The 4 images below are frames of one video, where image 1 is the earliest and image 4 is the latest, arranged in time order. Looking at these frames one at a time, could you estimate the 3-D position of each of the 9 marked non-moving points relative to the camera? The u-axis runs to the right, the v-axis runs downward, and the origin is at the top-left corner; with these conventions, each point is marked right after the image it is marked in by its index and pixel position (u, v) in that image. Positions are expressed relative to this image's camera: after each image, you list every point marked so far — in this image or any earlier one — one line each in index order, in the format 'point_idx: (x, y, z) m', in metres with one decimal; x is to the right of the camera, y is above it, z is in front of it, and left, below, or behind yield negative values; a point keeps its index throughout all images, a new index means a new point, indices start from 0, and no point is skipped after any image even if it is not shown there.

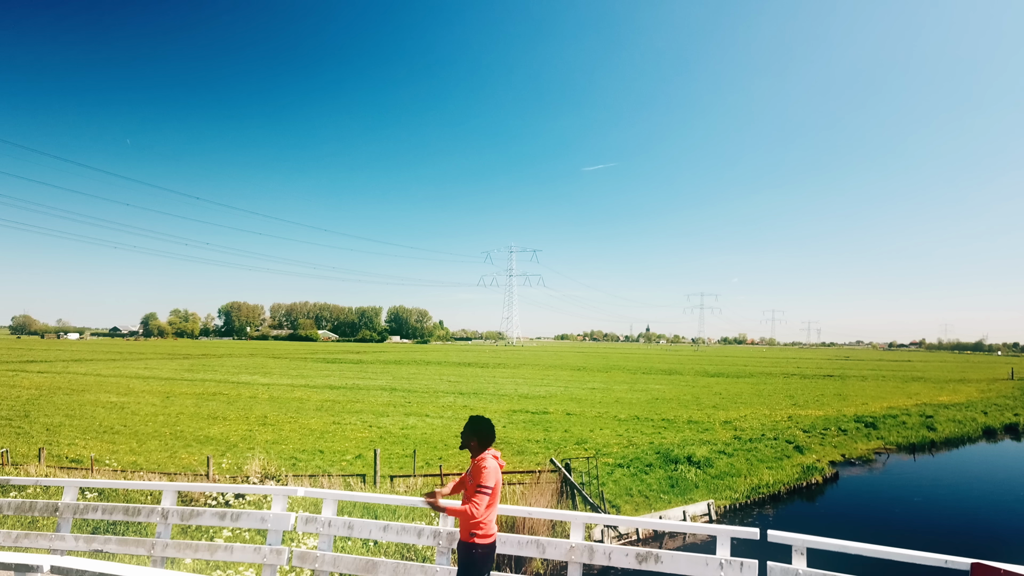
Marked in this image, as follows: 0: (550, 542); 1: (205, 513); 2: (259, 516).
0: (+0.5, -3.1, +6.1) m
1: (-4.4, -3.2, +7.1) m
2: (-3.5, -3.2, +6.9) m
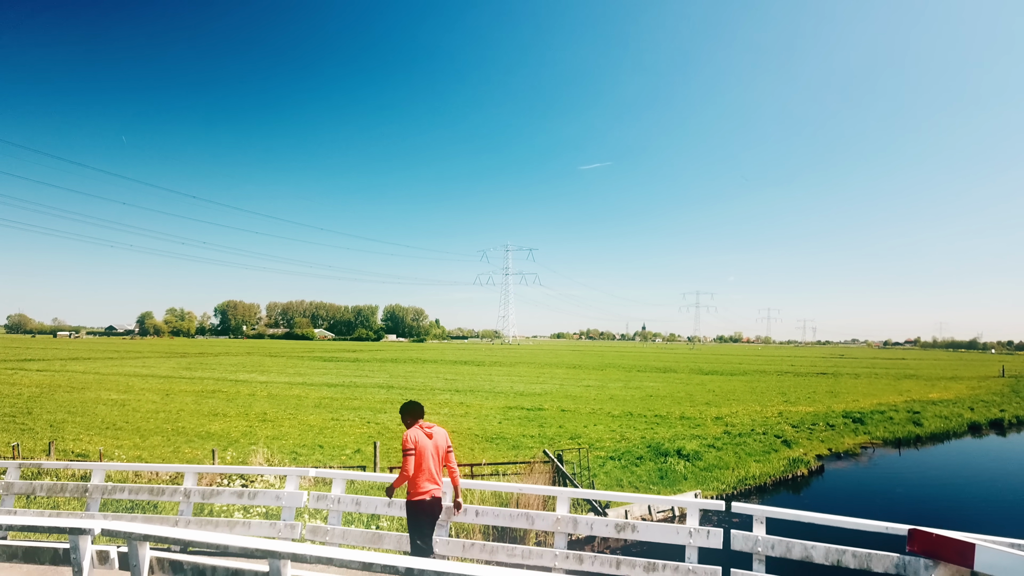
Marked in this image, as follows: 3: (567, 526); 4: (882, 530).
0: (+0.3, -3.1, +6.8) m
1: (-4.5, -3.2, +7.7) m
2: (-3.6, -3.2, +7.5) m
3: (+0.8, -3.2, +6.7) m
4: (+4.6, -3.0, +6.1) m
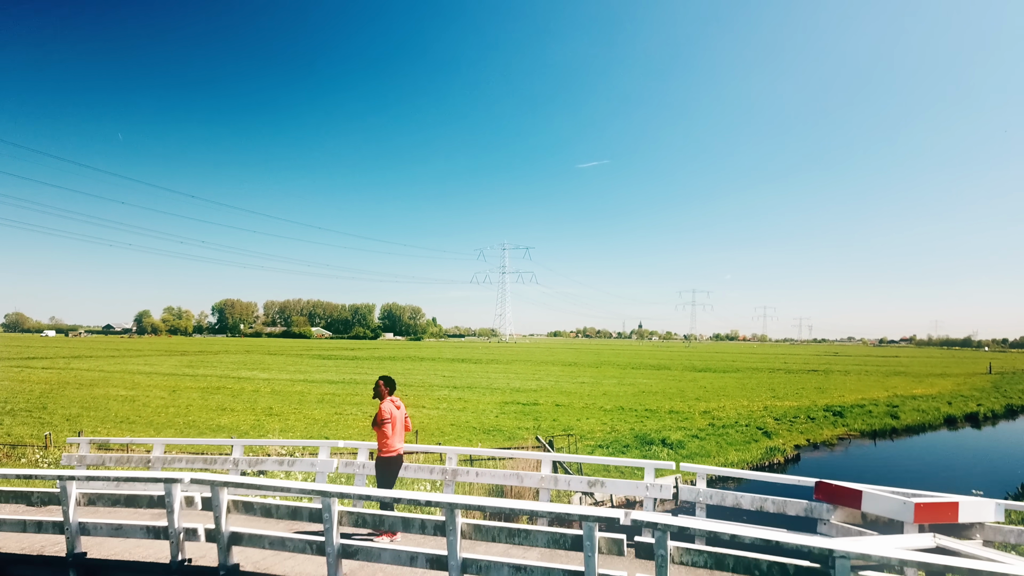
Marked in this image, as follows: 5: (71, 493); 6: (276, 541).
0: (+0.2, -3.2, +8.4) m
1: (-4.7, -3.3, +9.3) m
2: (-3.7, -3.2, +9.1) m
3: (+0.6, -3.3, +8.3) m
4: (+4.5, -3.1, +7.8) m
5: (-6.5, -3.0, +7.3) m
6: (-3.2, -3.5, +6.7) m
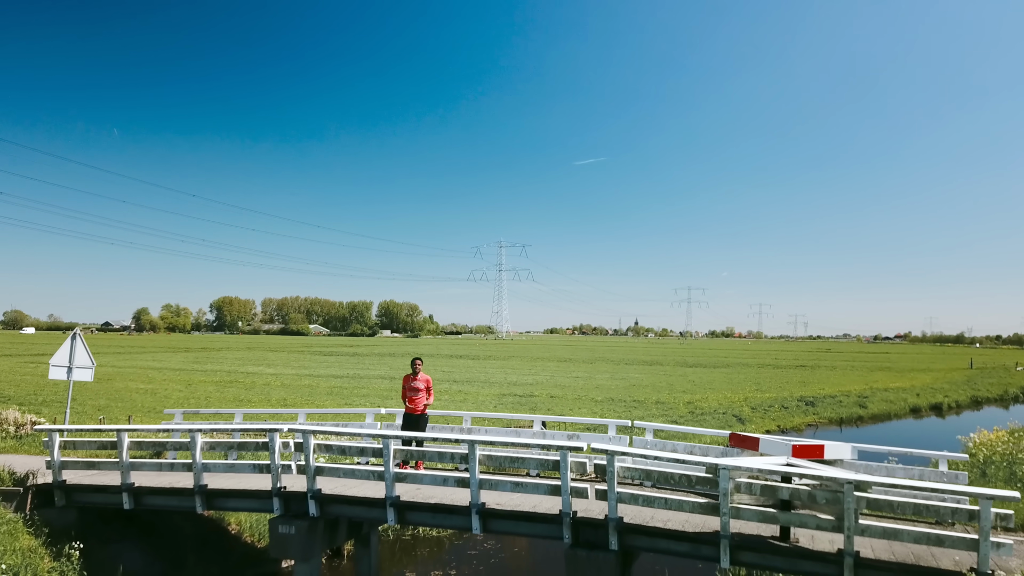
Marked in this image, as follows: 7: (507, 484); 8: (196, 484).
0: (+0.2, -3.3, +11.4) m
1: (-4.7, -3.4, +12.3) m
2: (-3.8, -3.4, +12.1) m
3: (+0.6, -3.4, +11.3) m
4: (+4.5, -3.2, +10.8) m
5: (-6.5, -3.2, +10.2) m
6: (-3.2, -3.6, +9.7) m
7: (-0.1, -3.6, +9.1) m
8: (-6.5, -4.0, +10.1) m
